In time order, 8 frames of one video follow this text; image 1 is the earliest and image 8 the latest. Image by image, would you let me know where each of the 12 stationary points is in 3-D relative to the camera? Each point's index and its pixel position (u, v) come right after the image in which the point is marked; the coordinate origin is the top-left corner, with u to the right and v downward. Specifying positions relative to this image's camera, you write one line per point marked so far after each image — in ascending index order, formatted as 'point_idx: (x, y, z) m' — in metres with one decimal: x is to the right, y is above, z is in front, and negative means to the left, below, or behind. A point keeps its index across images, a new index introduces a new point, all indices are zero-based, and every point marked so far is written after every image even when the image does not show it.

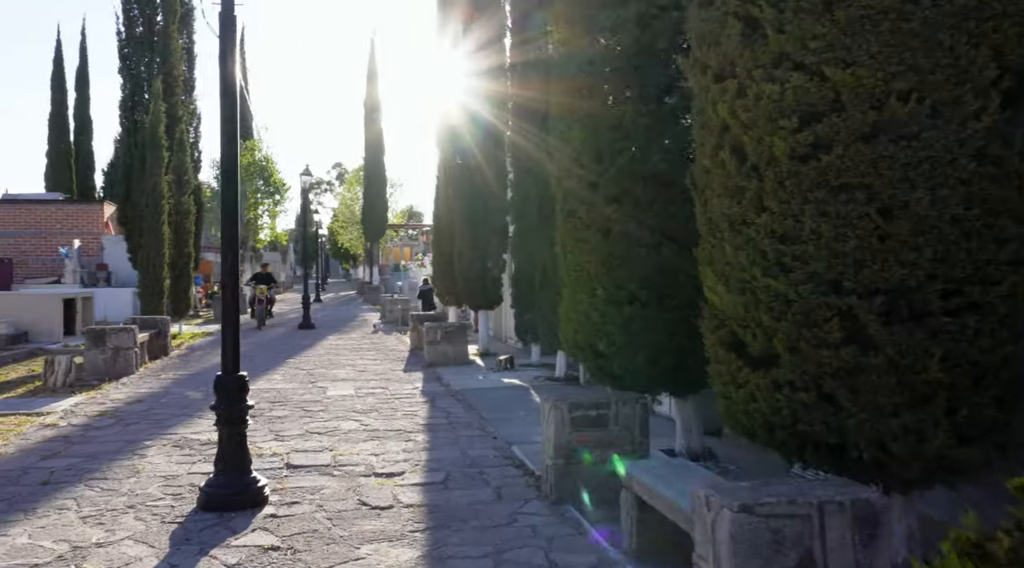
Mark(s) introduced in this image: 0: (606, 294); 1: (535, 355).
0: (+0.7, -0.1, +6.4) m
1: (+0.4, -1.1, +13.6) m
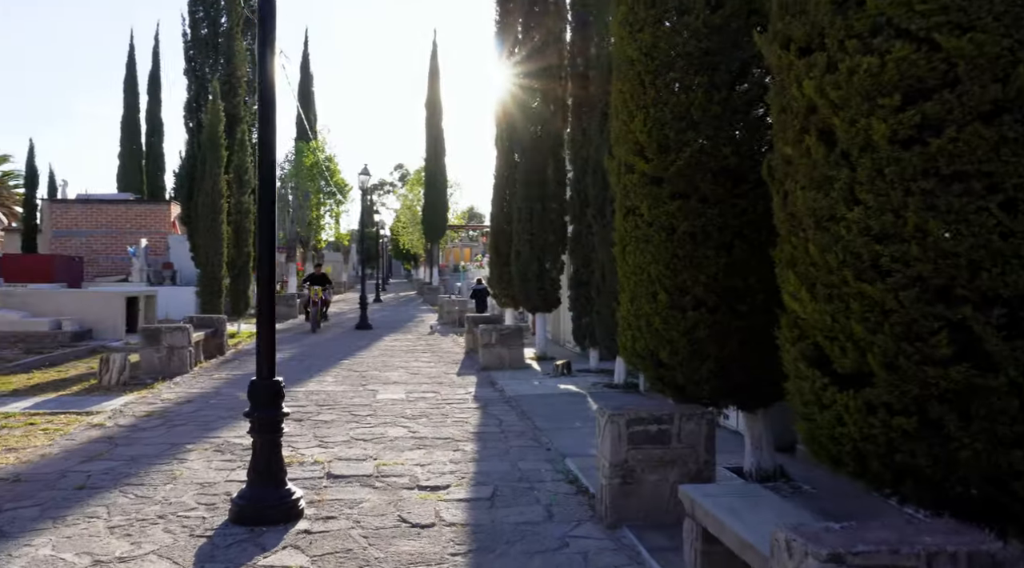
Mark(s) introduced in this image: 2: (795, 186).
0: (+1.1, -0.1, +5.9) m
1: (+1.2, -1.2, +13.1) m
2: (+1.2, +0.4, +3.6) m
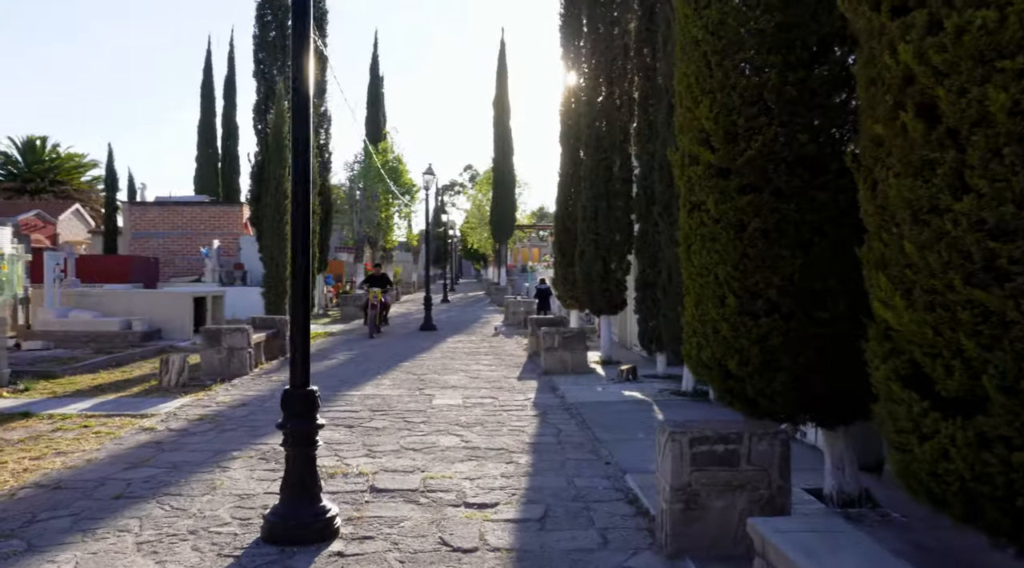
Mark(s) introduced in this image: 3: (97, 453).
0: (+1.4, -0.1, +5.3) m
1: (+2.2, -1.2, +12.5) m
2: (+1.3, +0.4, +3.1) m
3: (-3.7, -1.5, +7.7) m
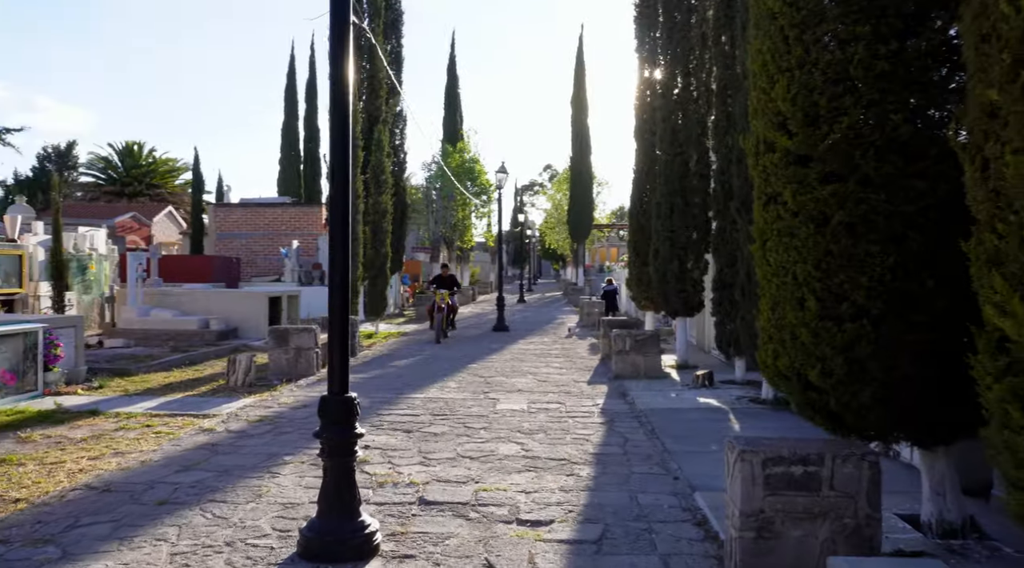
0: (+1.7, -0.1, +4.8) m
1: (+3.1, -1.2, +11.8) m
2: (+1.4, +0.4, +2.5) m
3: (-3.2, -1.5, +7.6) m
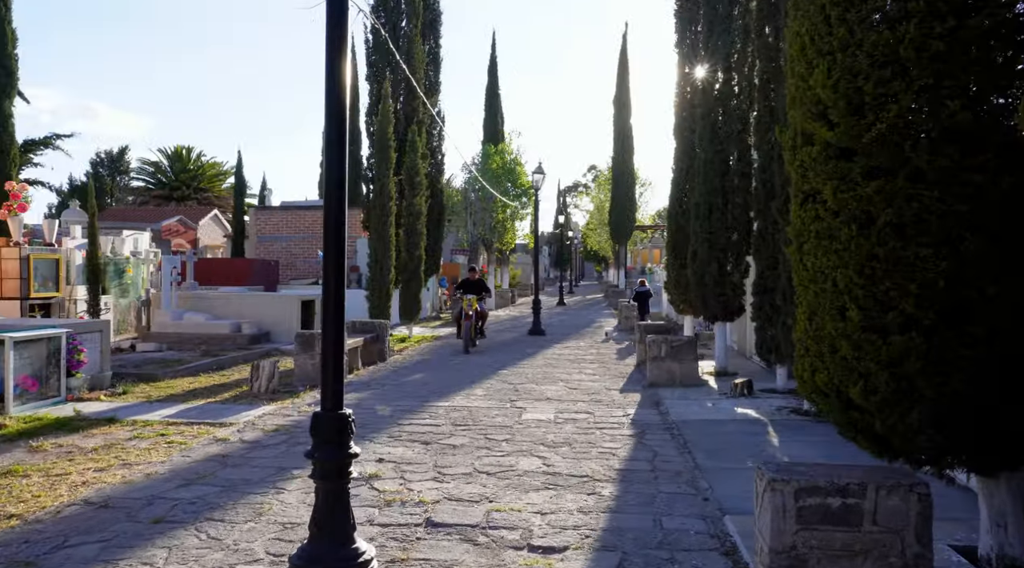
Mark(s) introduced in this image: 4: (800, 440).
0: (+1.7, -0.2, +4.3) m
1: (+3.5, -1.2, +11.2) m
2: (+1.3, +0.4, +2.0) m
3: (-3.0, -1.6, +7.3) m
4: (+2.8, -1.5, +8.2) m
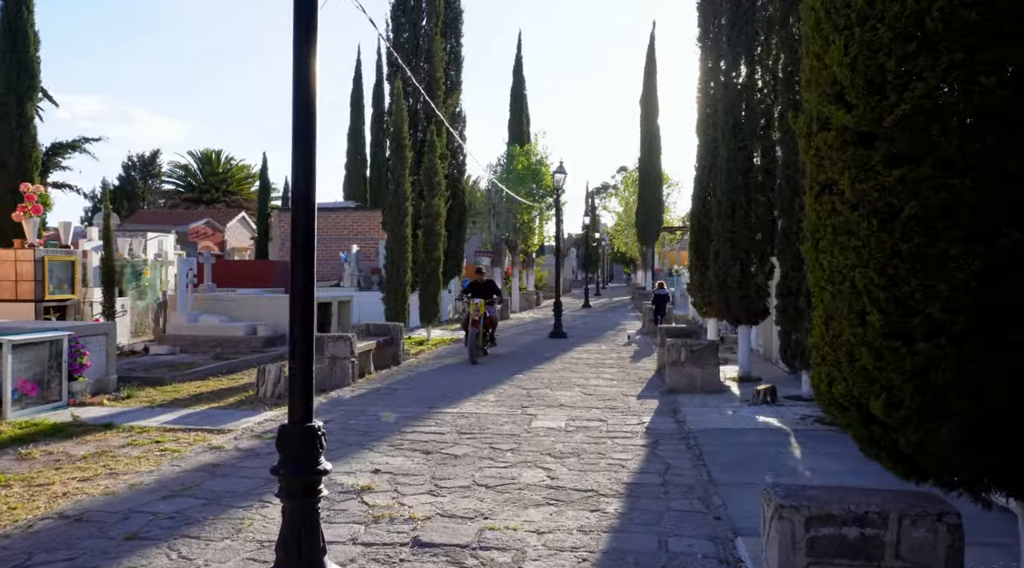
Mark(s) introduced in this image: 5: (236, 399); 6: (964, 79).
0: (+1.6, -0.2, +3.8) m
1: (+3.7, -1.3, +10.7) m
2: (+1.2, +0.4, +1.6) m
3: (-3.0, -1.6, +7.0) m
4: (+2.8, -1.5, +7.7) m
5: (-3.6, -1.5, +11.1) m
6: (+1.9, +0.9, +3.6) m
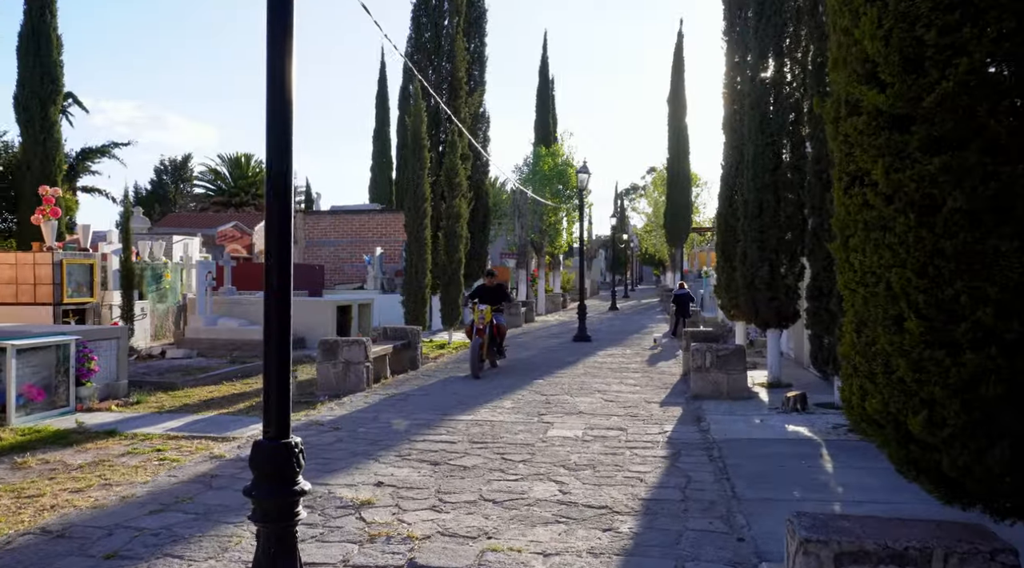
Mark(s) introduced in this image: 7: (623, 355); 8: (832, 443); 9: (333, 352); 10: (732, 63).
0: (+1.6, -0.2, +3.3) m
1: (+3.9, -1.3, +10.1) m
2: (+1.0, +0.4, +1.1) m
3: (-2.9, -1.6, +6.7) m
4: (+2.9, -1.5, +7.2) m
5: (-3.4, -1.5, +10.8) m
6: (+1.9, +0.9, +3.2) m
7: (+2.2, -1.4, +17.0) m
8: (+3.1, -1.5, +8.2) m
9: (-2.5, -0.9, +11.9) m
10: (+3.7, +3.7, +14.6) m
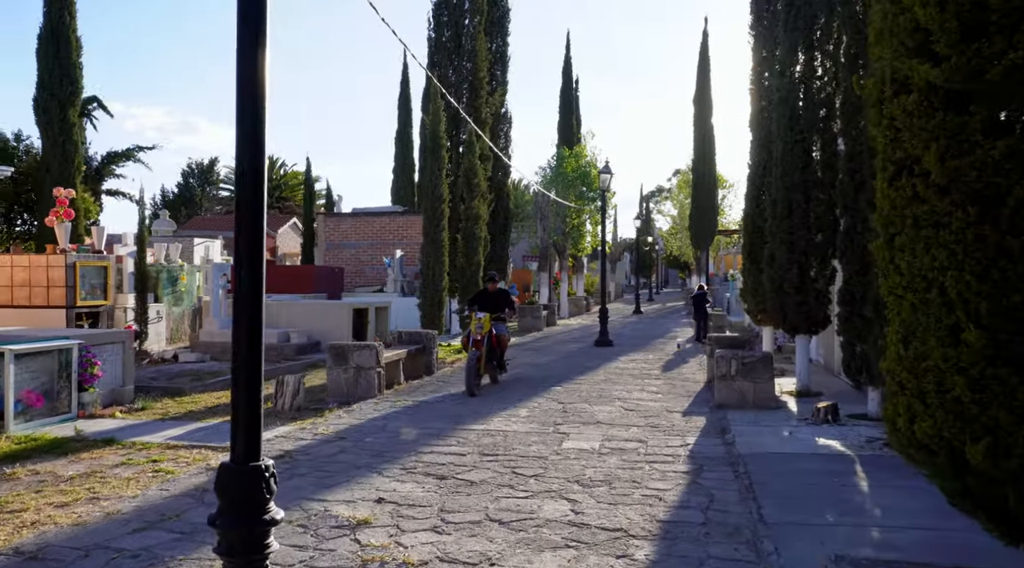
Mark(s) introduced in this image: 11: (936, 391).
0: (+1.6, -0.2, +2.9) m
1: (+4.0, -1.3, +9.6) m
2: (+1.0, +0.4, +0.7) m
3: (-2.8, -1.6, +6.4) m
4: (+3.0, -1.6, +6.7) m
5: (-3.2, -1.6, +10.5) m
6: (+1.8, +0.9, +2.7) m
7: (+2.6, -1.5, +16.5) m
8: (+3.2, -1.5, +7.6) m
9: (-2.3, -1.0, +11.6) m
10: (+4.0, +3.7, +14.0) m
11: (+1.5, -0.4, +3.1) m
